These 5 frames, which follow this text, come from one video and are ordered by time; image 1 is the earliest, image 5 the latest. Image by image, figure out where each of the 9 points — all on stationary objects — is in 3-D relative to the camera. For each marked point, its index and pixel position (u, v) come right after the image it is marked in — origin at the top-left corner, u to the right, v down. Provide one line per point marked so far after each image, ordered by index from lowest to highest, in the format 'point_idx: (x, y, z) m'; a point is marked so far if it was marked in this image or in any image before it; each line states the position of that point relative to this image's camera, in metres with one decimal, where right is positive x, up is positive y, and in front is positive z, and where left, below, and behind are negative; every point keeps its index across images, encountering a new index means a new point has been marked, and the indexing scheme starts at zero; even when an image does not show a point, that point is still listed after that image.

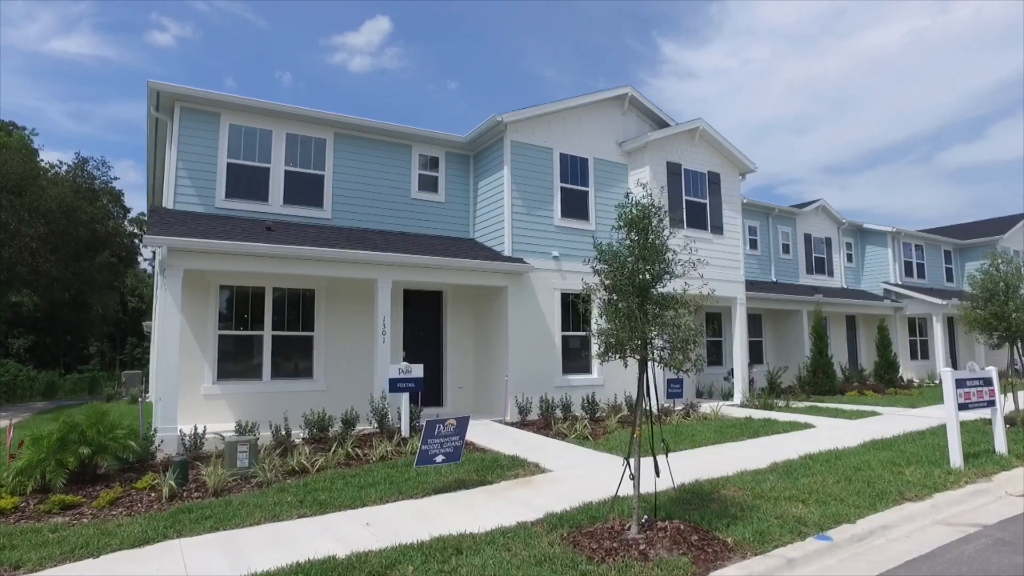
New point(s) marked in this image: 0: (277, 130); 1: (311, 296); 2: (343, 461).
0: (-4.4, +2.9, +12.1) m
1: (-3.7, -0.2, +11.9) m
2: (-2.2, -2.2, +8.3) m
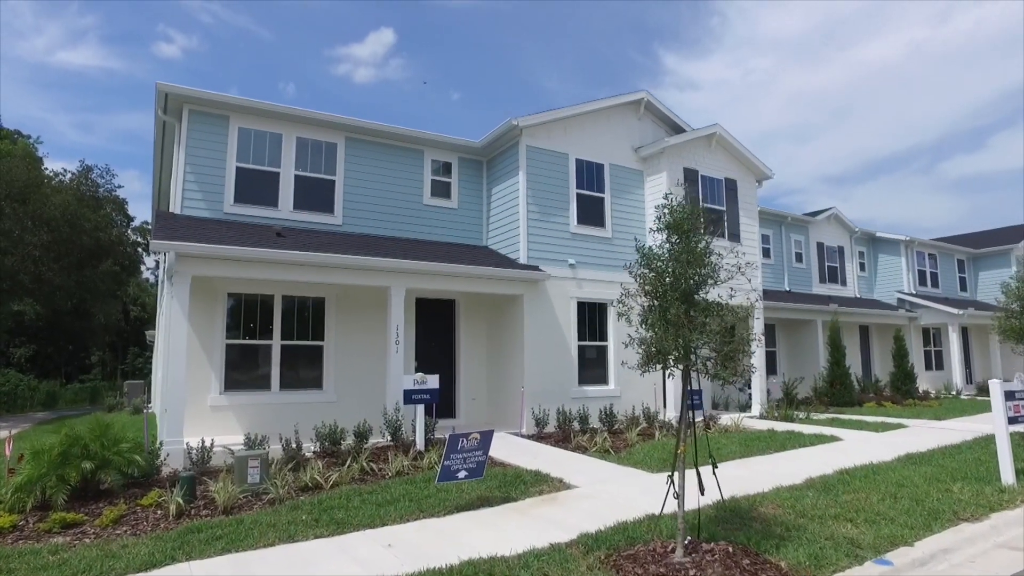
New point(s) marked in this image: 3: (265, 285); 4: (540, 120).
0: (-4.1, +2.8, +11.8) m
1: (-3.4, -0.3, +11.6) m
2: (-1.9, -2.3, +7.9) m
3: (-4.2, +0.1, +11.0) m
4: (+0.6, +3.3, +12.7) m
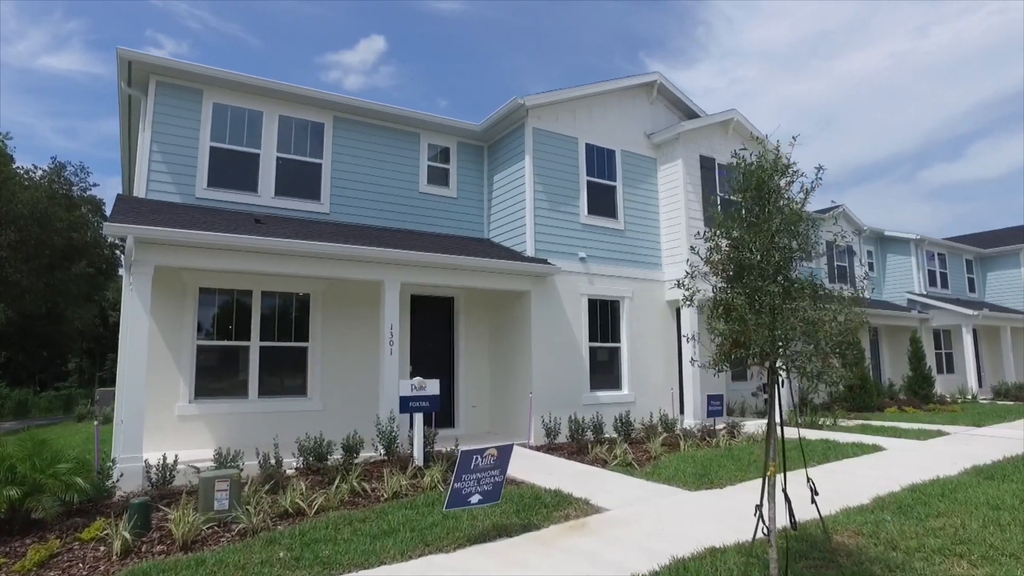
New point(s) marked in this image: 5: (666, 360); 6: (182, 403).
0: (-4.0, +2.9, +10.6) m
1: (-3.3, -0.2, +10.3) m
2: (-1.7, -2.2, +6.7) m
3: (-4.1, +0.1, +9.8) m
4: (+0.6, +3.4, +11.6) m
5: (+3.0, -1.4, +12.7) m
6: (-4.6, -1.6, +9.1) m
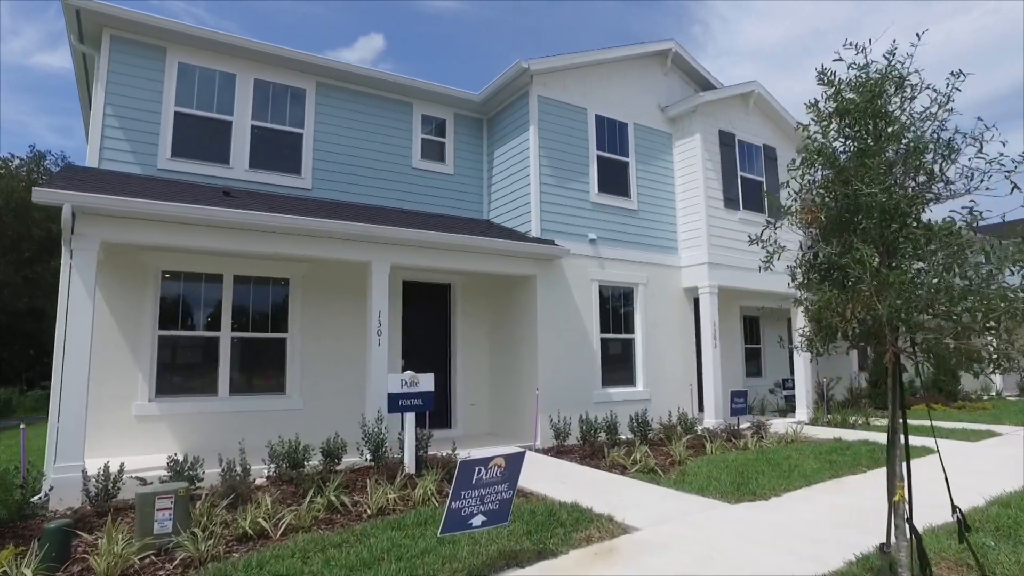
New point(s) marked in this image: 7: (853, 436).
0: (-3.9, +3.1, +9.4) m
1: (-3.2, 0.0, +9.2) m
2: (-1.6, -2.0, +5.6) m
3: (-4.0, +0.4, +8.6) m
4: (+0.7, +3.6, +10.5) m
5: (+3.1, -1.2, +11.6) m
6: (-4.6, -1.4, +8.0) m
7: (+5.2, -2.3, +9.9) m
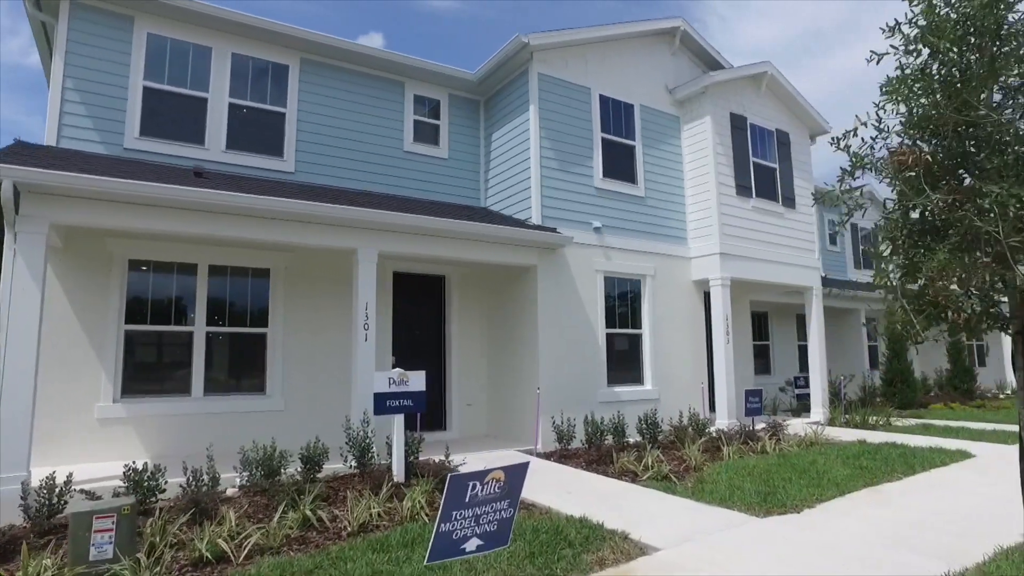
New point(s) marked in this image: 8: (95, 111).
0: (-3.9, +3.2, +8.7) m
1: (-3.3, +0.1, +8.5) m
2: (-1.6, -1.9, +4.9) m
3: (-4.0, +0.5, +7.9) m
4: (+0.7, +3.8, +9.7) m
5: (+3.1, -1.0, +10.9) m
6: (-4.6, -1.3, +7.2) m
7: (+5.2, -2.1, +9.2) m
8: (-5.1, +2.2, +7.8) m
